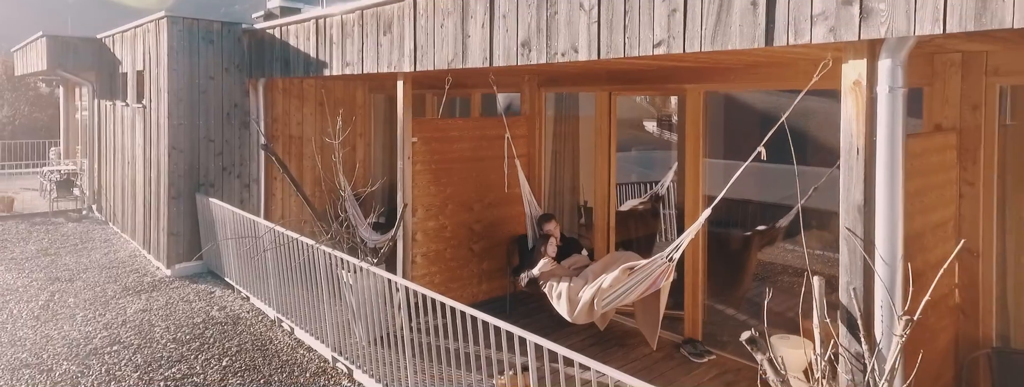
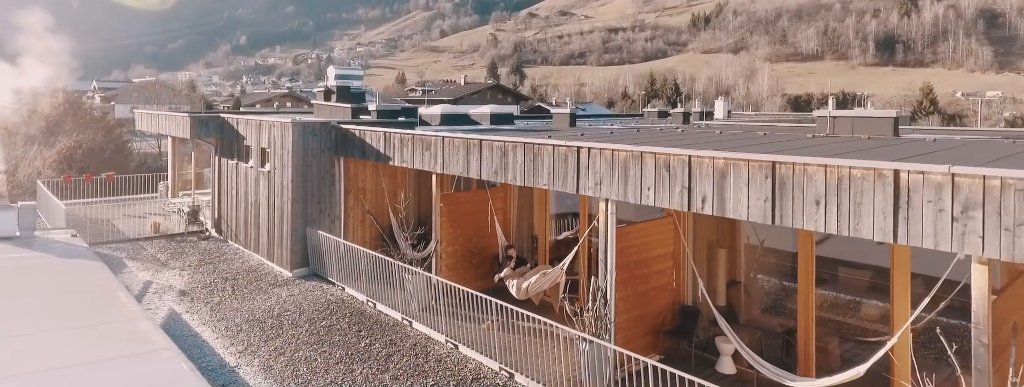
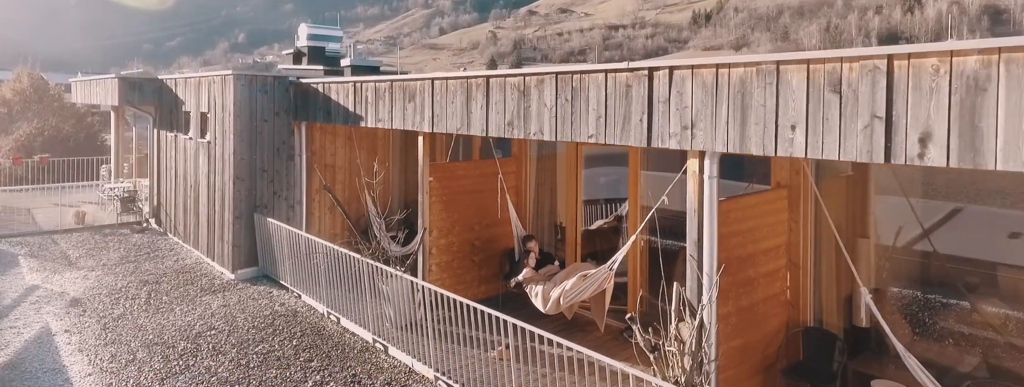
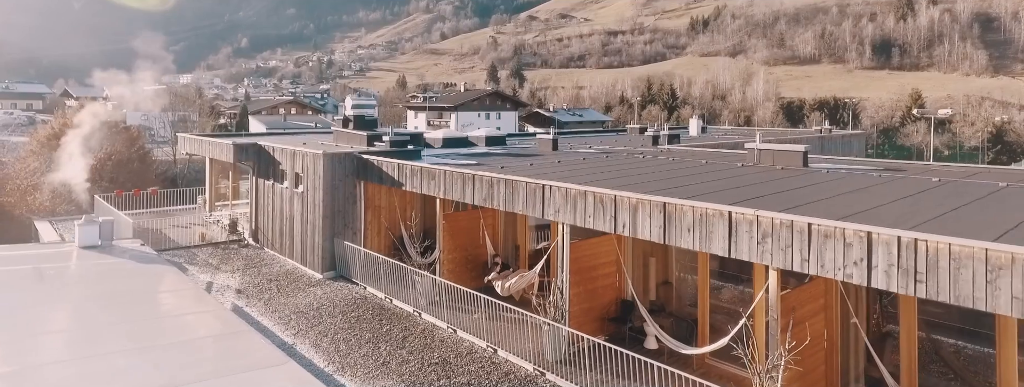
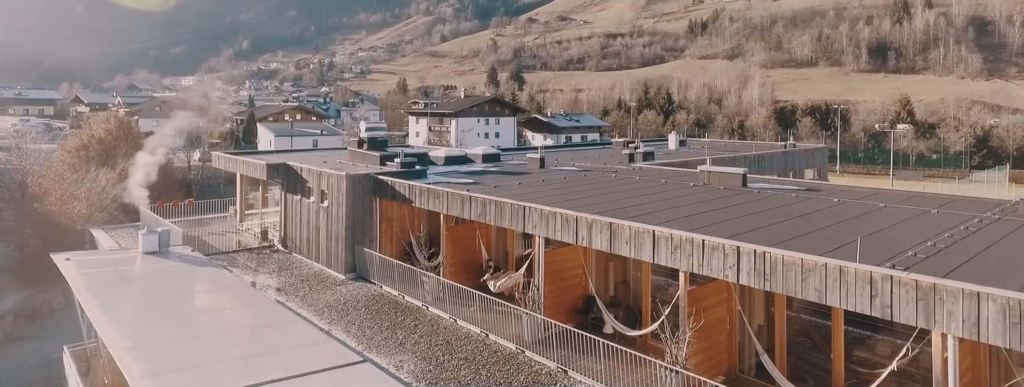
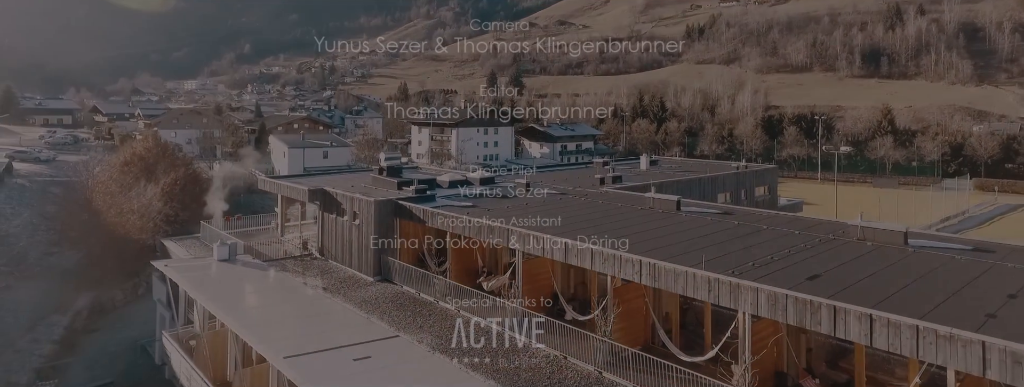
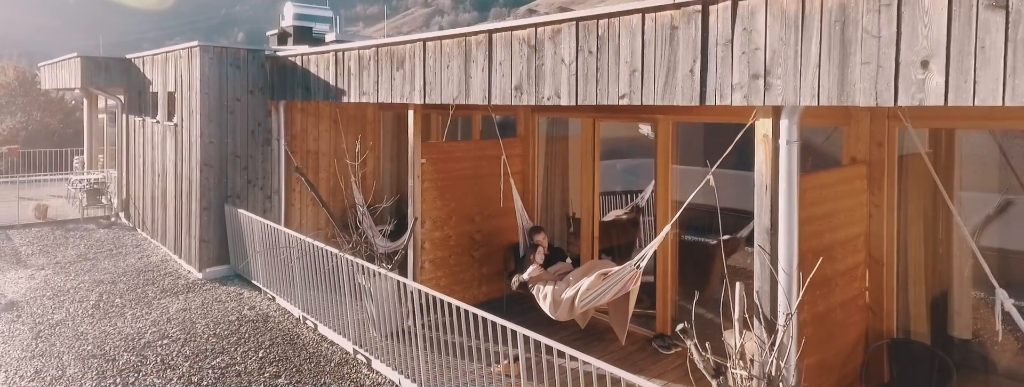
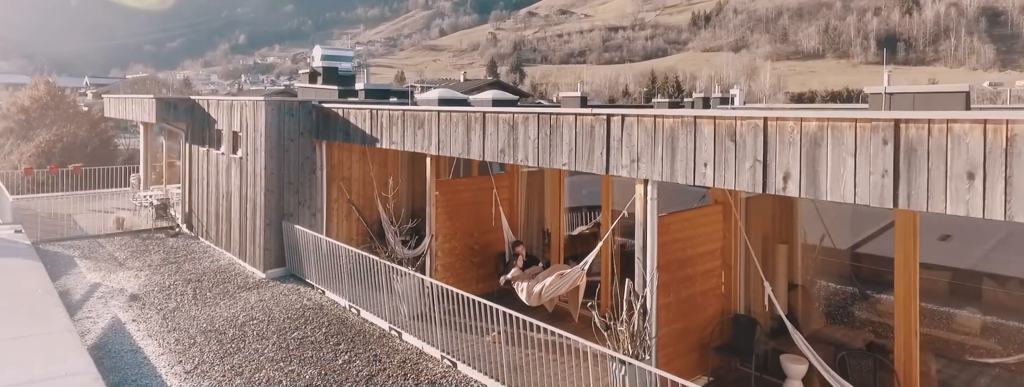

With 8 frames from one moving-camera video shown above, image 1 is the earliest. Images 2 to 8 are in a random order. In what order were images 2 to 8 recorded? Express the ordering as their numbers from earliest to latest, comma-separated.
7, 3, 8, 2, 4, 5, 6
